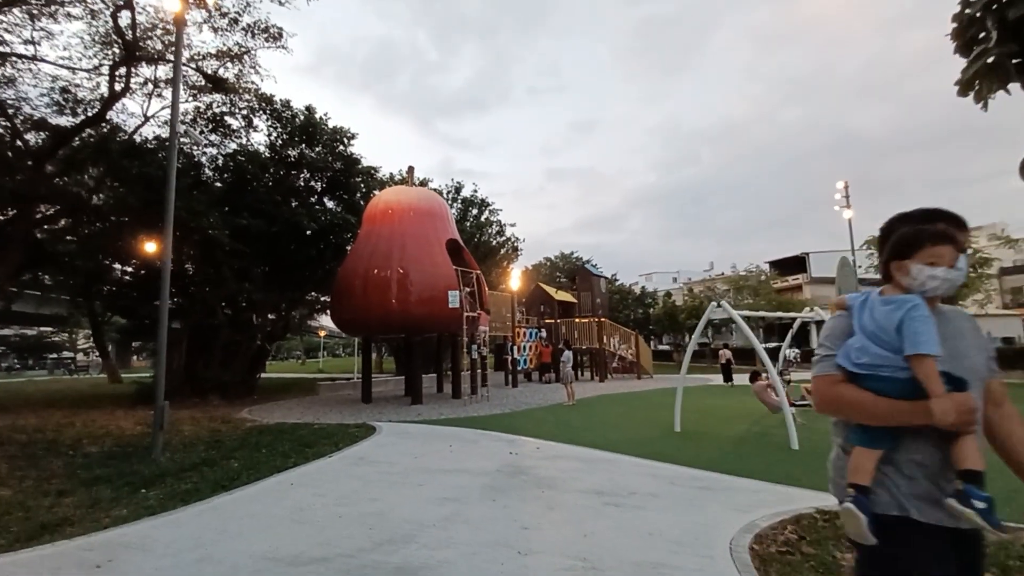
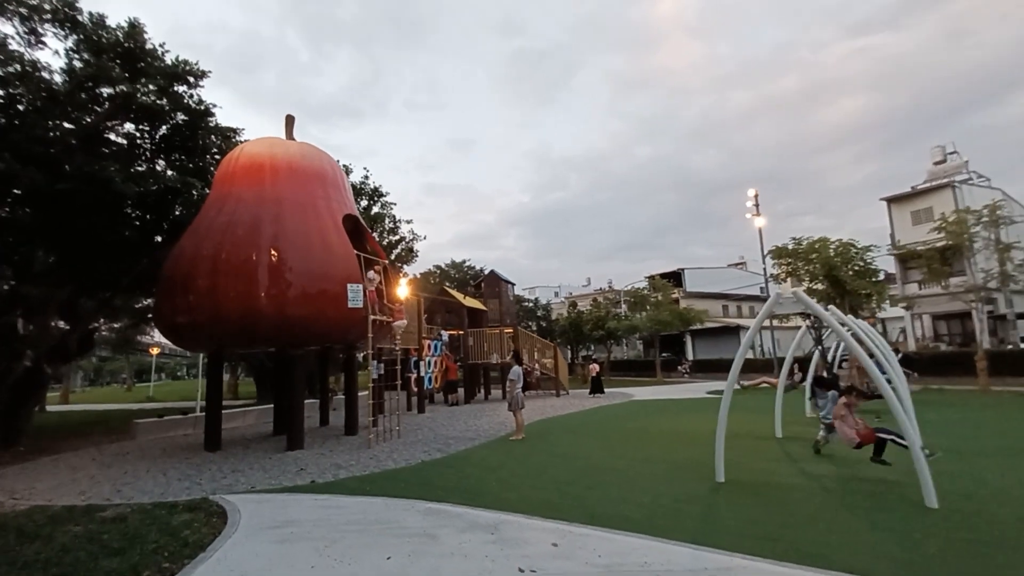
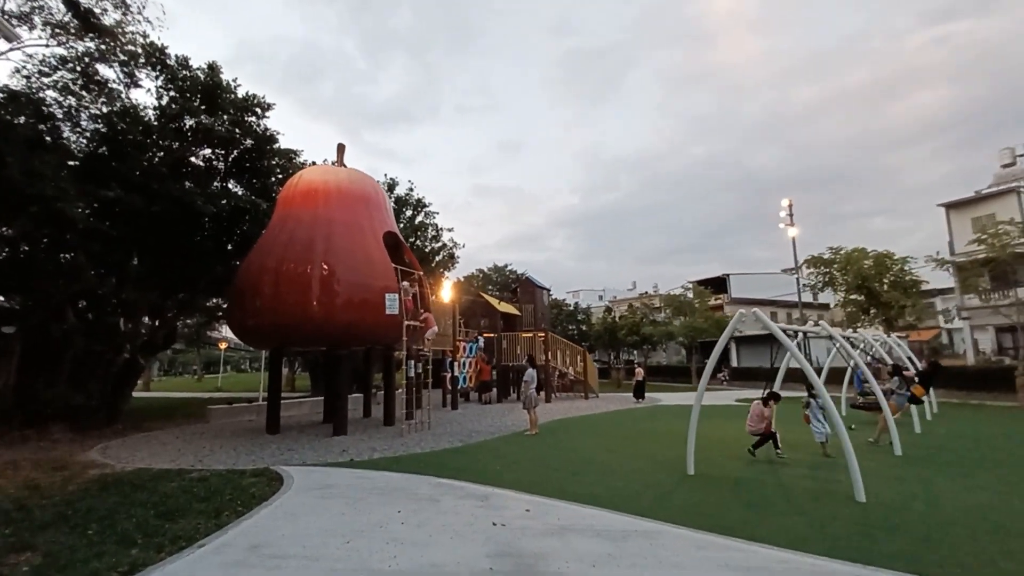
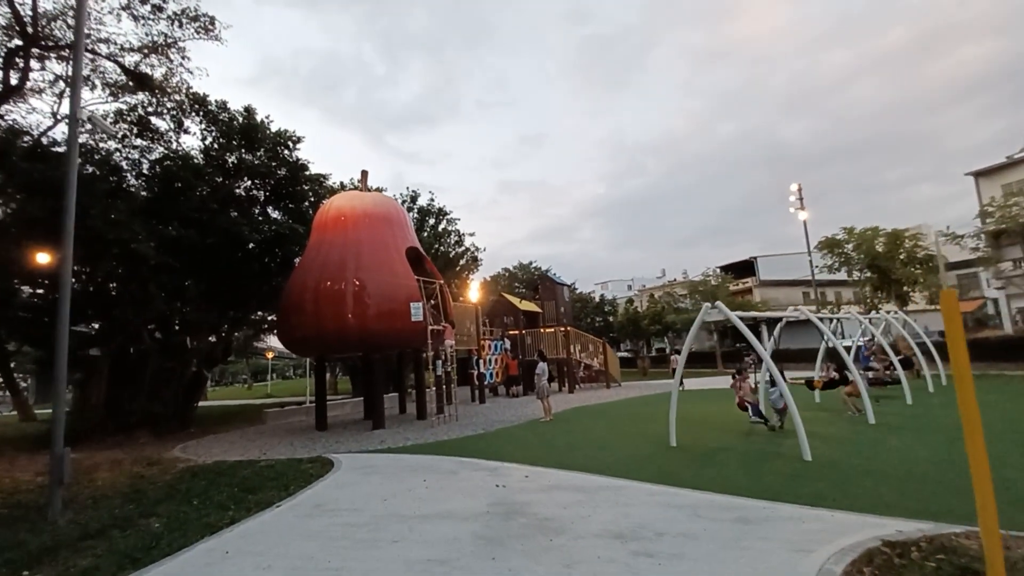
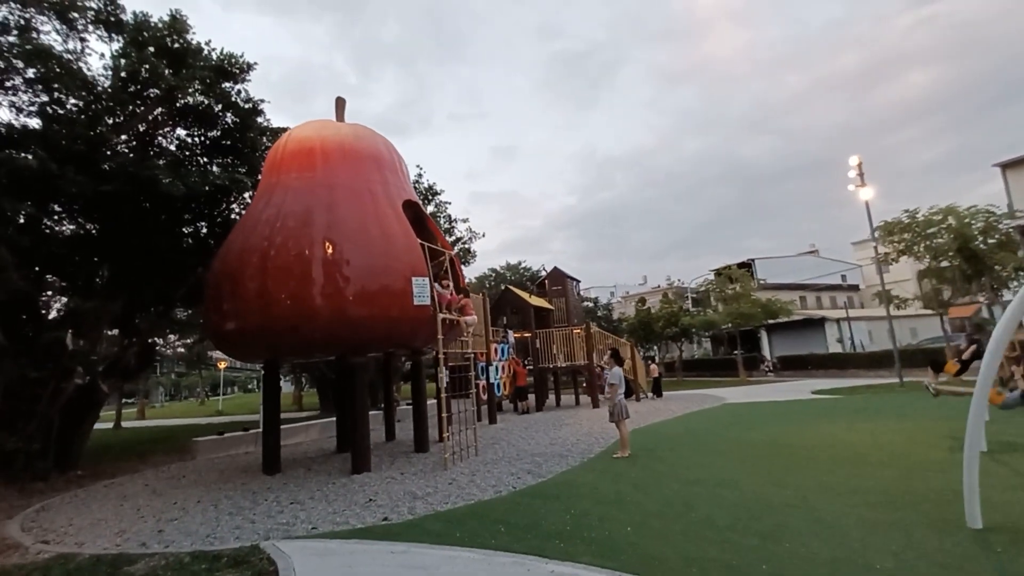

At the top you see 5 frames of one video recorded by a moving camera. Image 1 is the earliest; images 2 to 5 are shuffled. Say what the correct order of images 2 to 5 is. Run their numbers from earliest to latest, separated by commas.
4, 3, 2, 5
